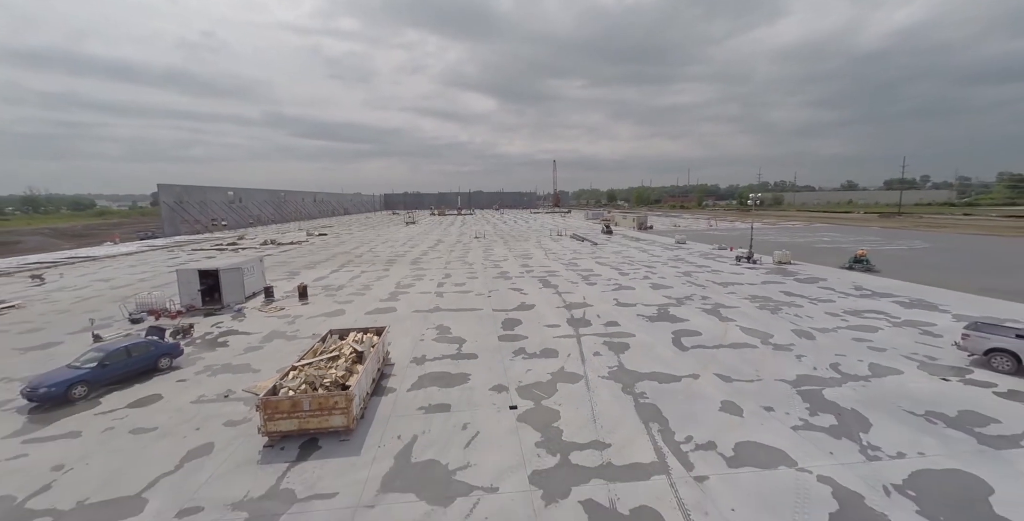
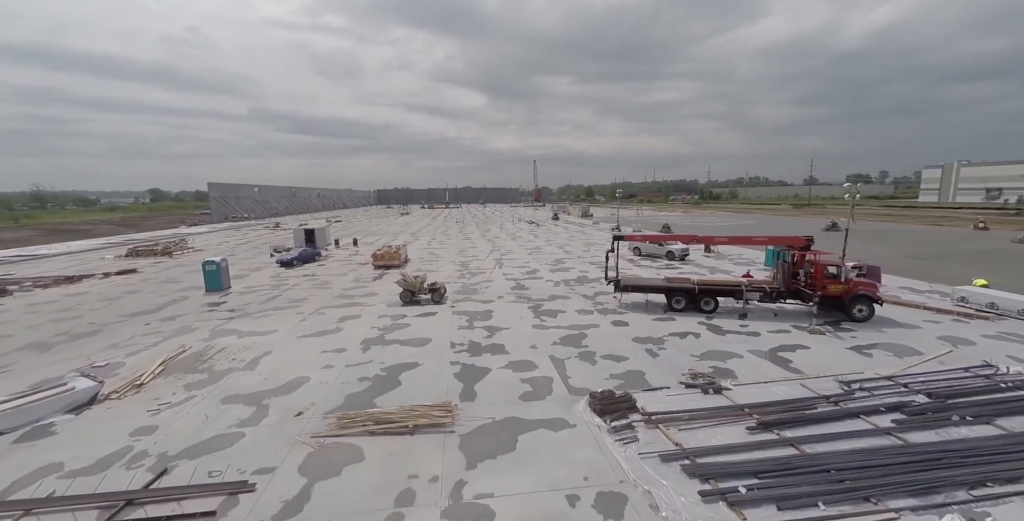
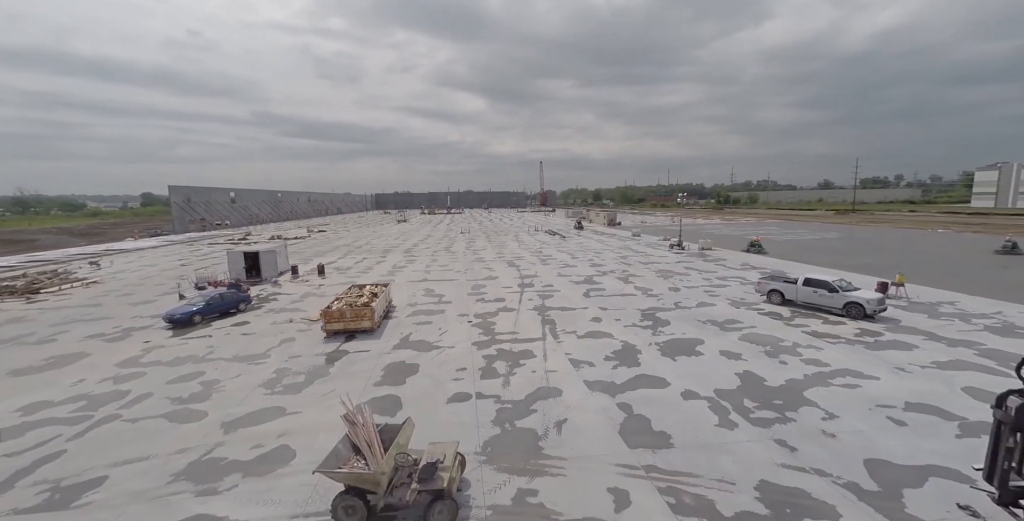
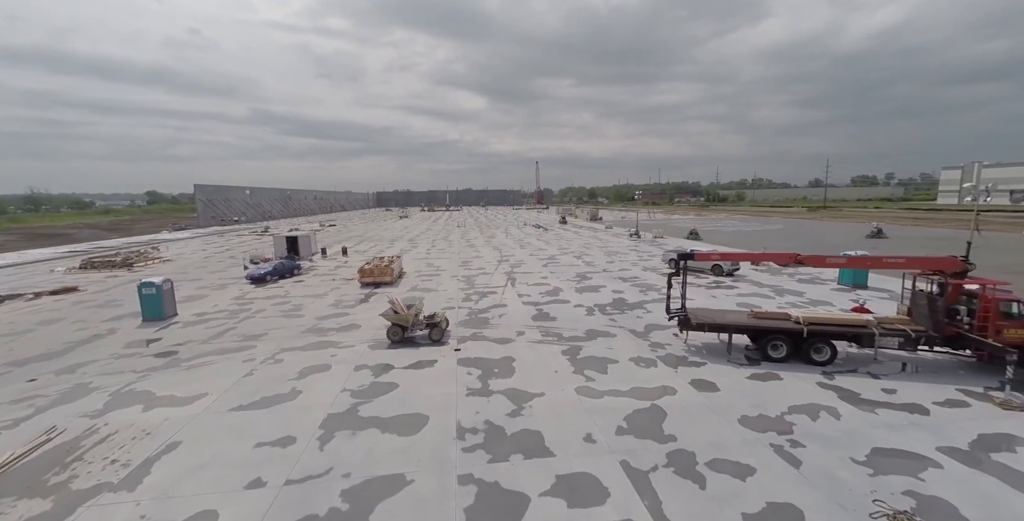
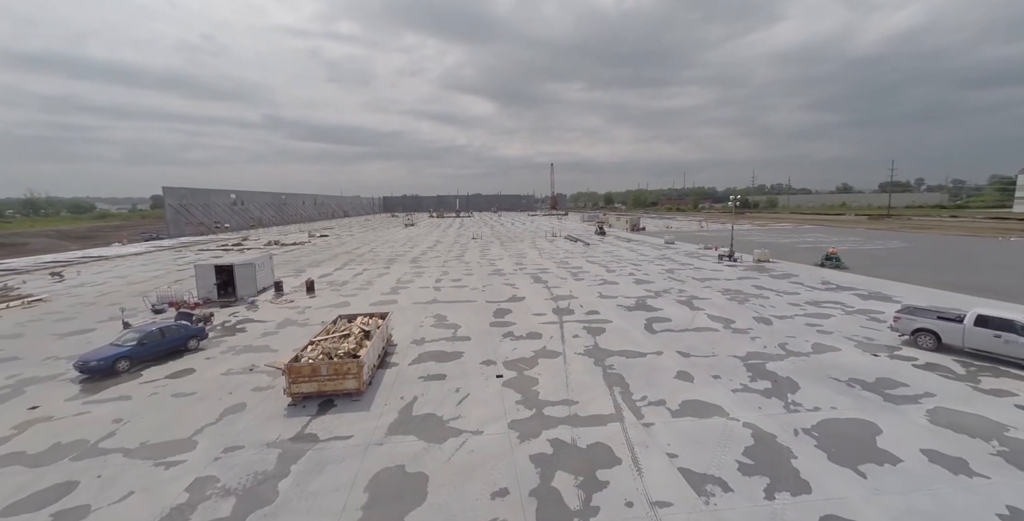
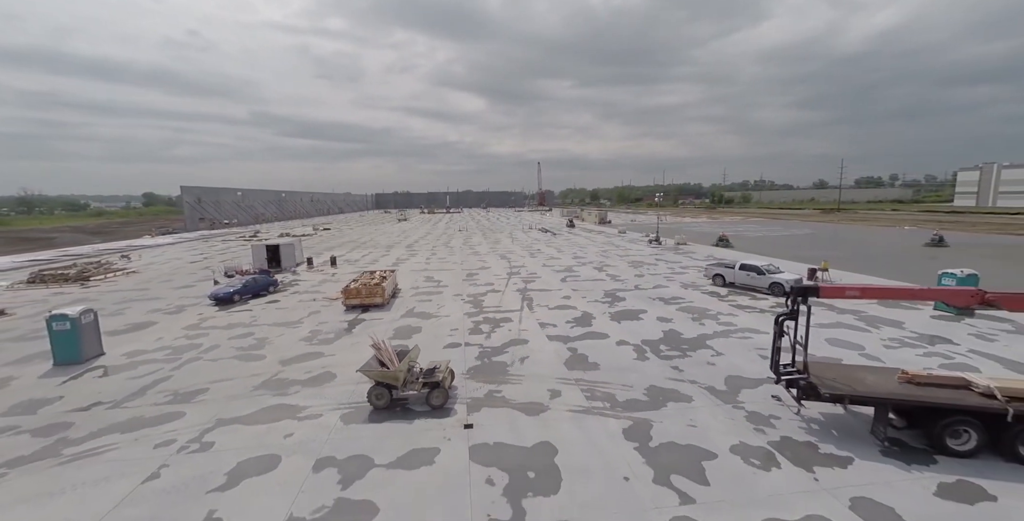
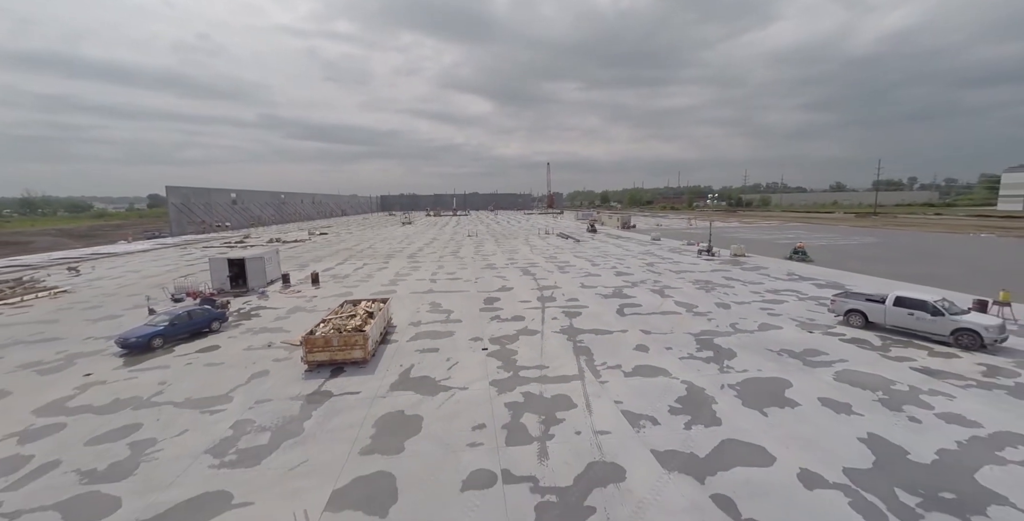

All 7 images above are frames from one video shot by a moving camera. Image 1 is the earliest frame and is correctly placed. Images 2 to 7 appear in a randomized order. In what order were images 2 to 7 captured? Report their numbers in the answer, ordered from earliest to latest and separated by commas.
5, 7, 3, 6, 4, 2
